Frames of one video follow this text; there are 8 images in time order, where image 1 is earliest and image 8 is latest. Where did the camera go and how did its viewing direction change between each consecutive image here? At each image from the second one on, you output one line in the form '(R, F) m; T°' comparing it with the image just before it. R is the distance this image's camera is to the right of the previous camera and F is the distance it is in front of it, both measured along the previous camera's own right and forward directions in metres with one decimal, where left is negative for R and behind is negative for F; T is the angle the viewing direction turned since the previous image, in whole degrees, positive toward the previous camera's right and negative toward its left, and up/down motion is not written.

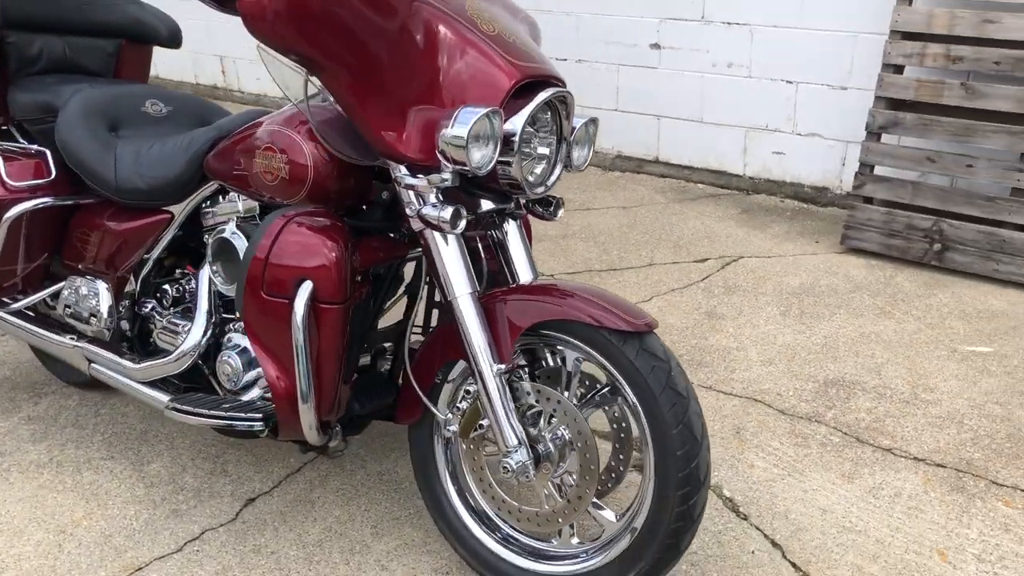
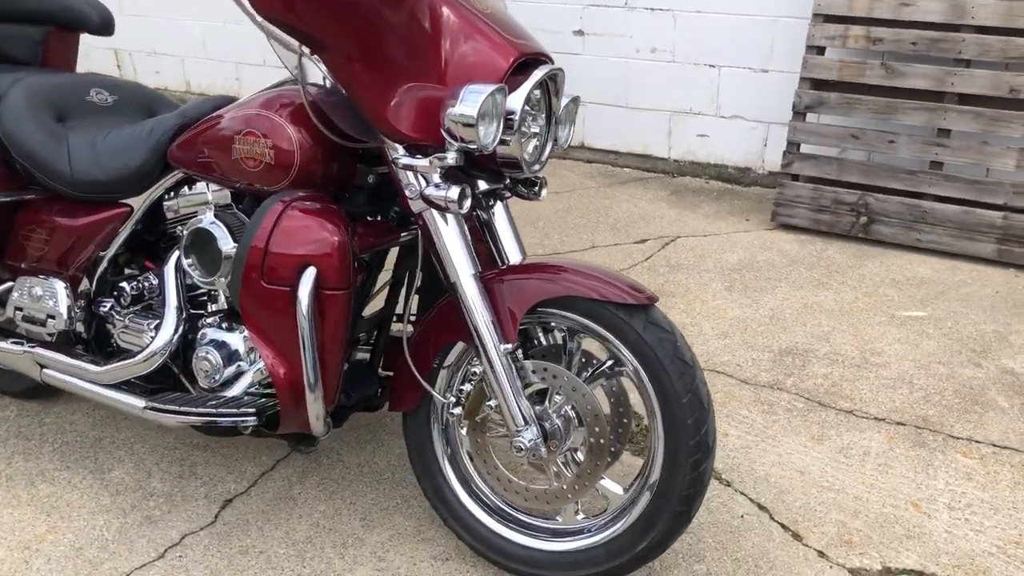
(-0.2, 0.0) m; +7°
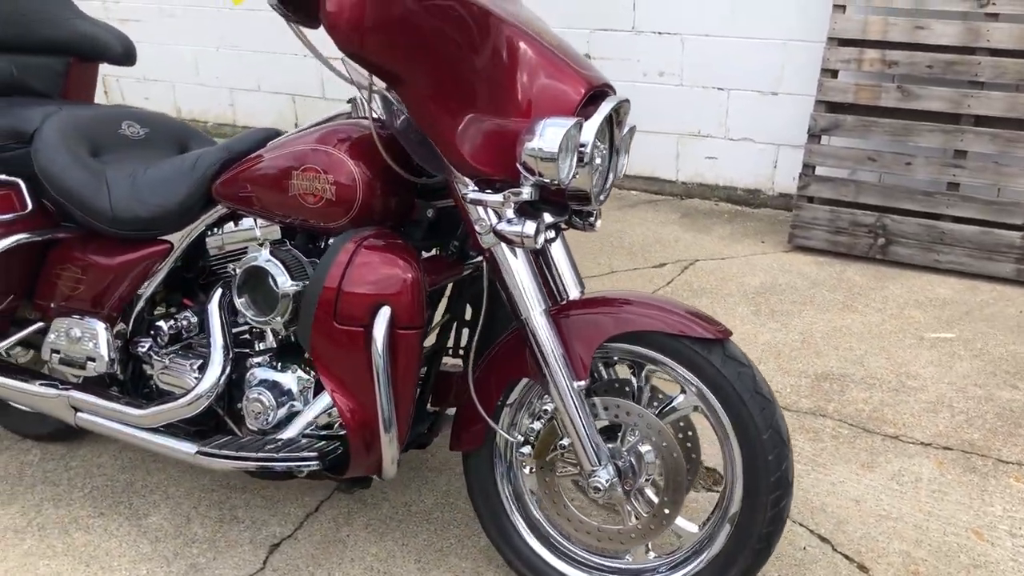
(-0.2, 0.0) m; +2°
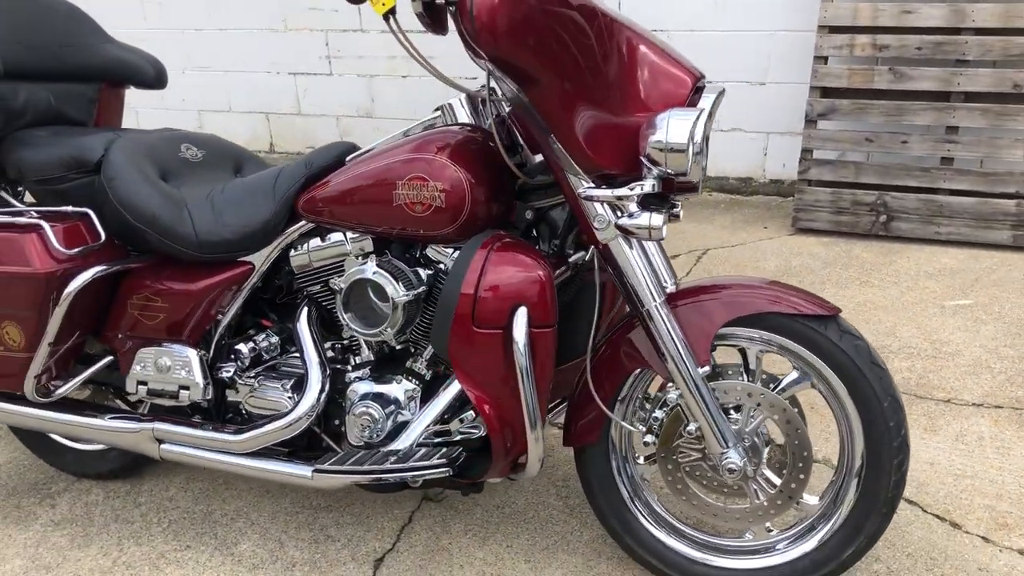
(-0.4, 0.0) m; +5°
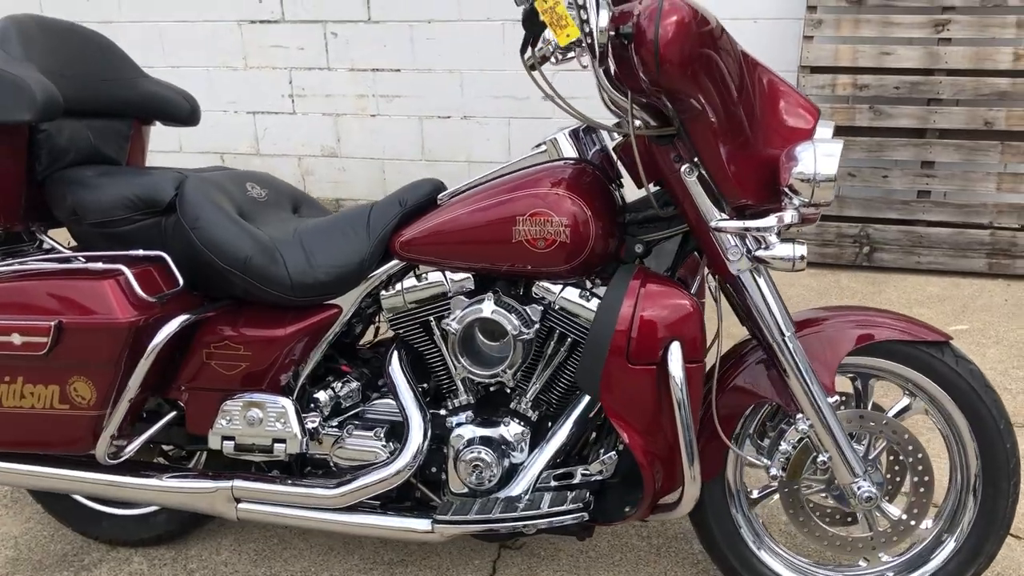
(-0.5, +0.1) m; +8°
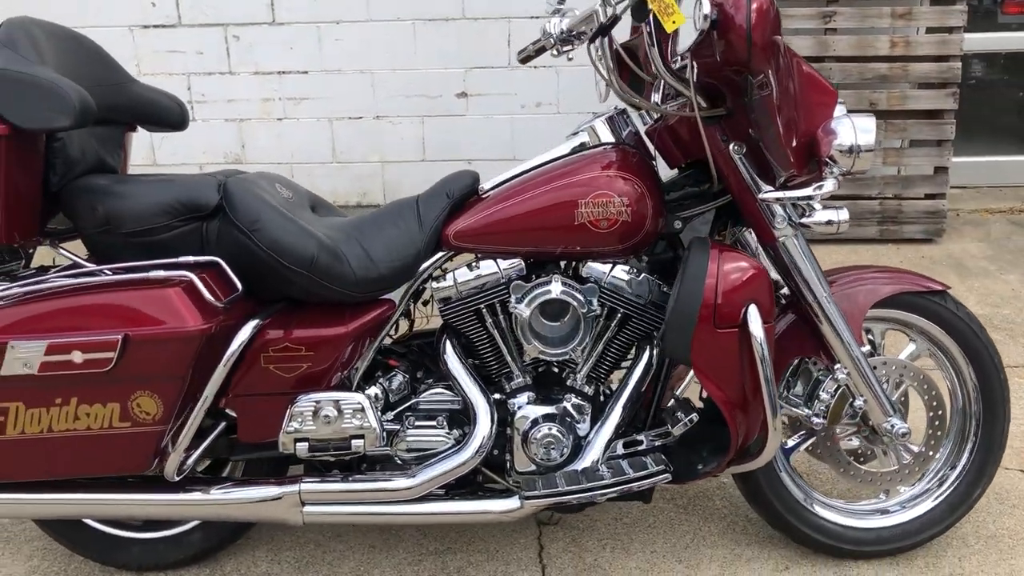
(-0.5, 0.0) m; +11°
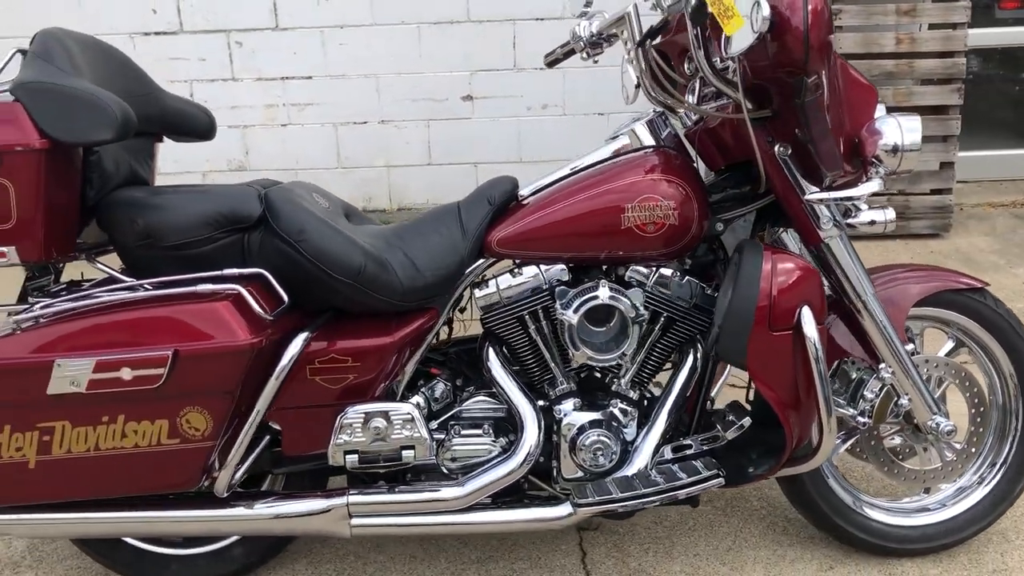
(-0.1, 0.0) m; +1°
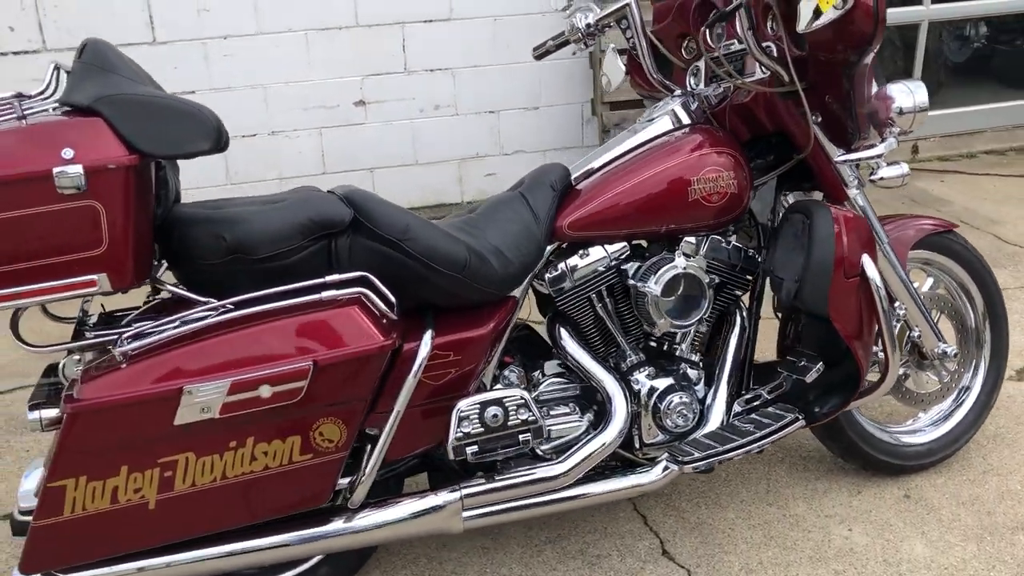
(-0.6, 0.0) m; +14°
